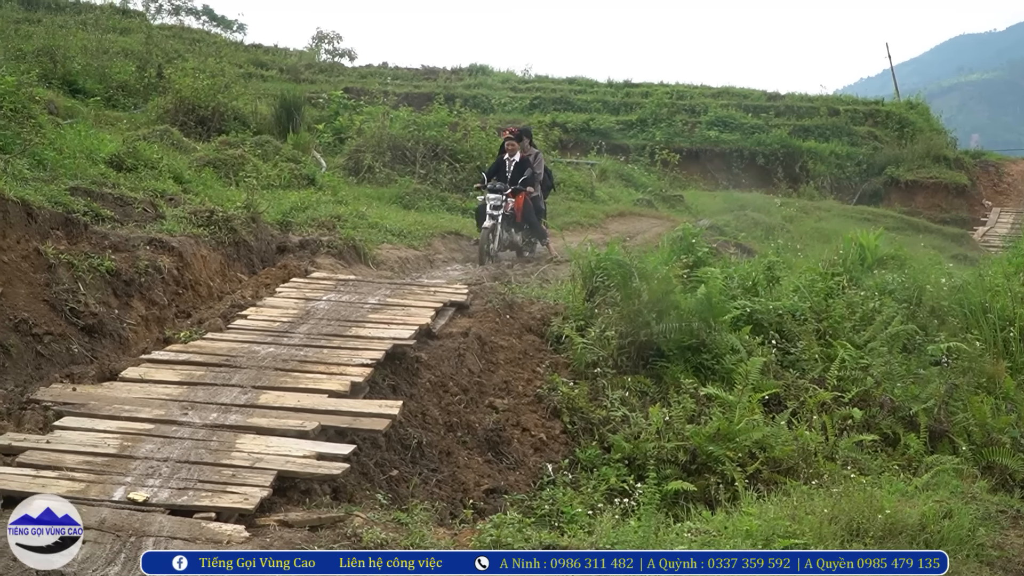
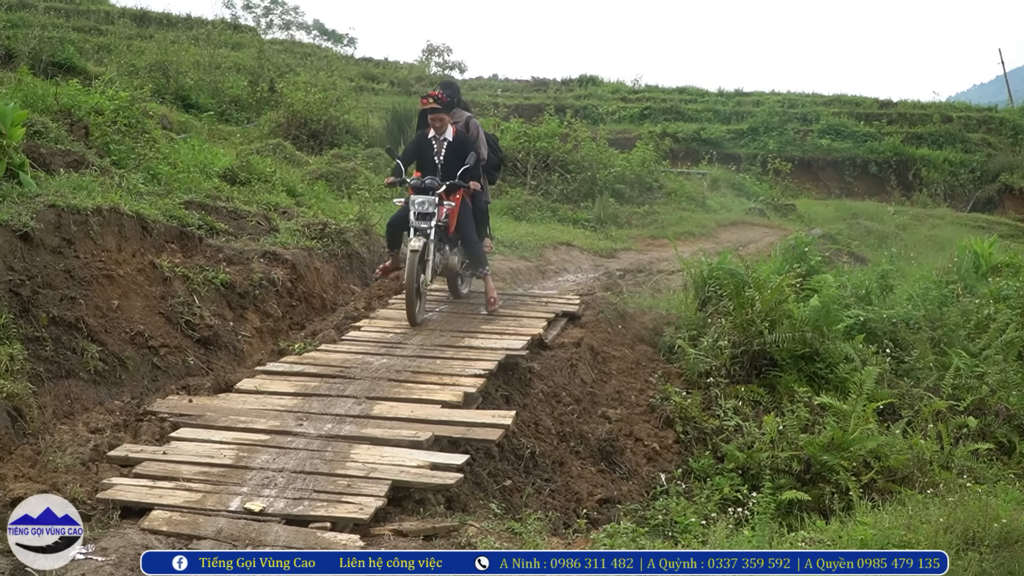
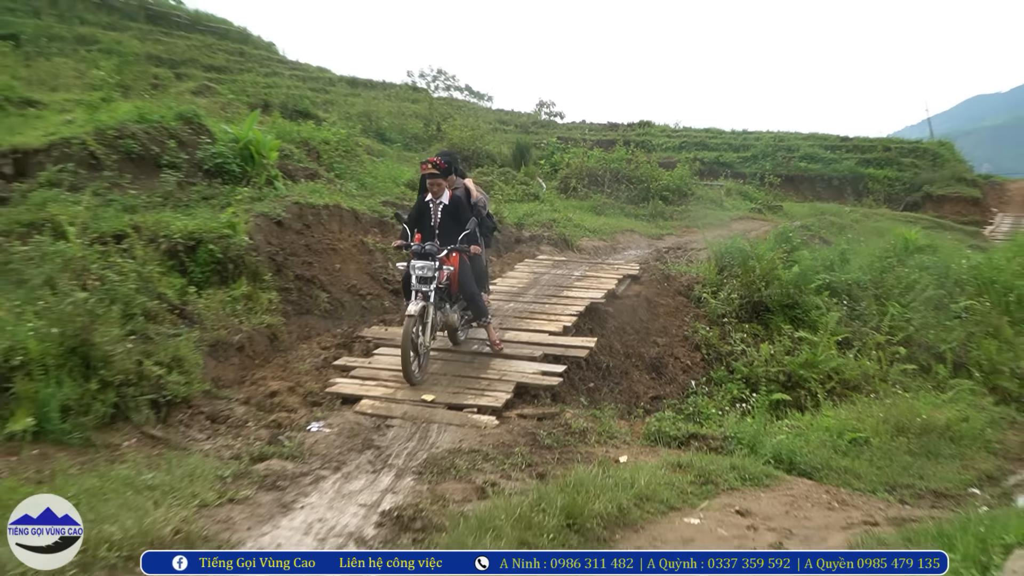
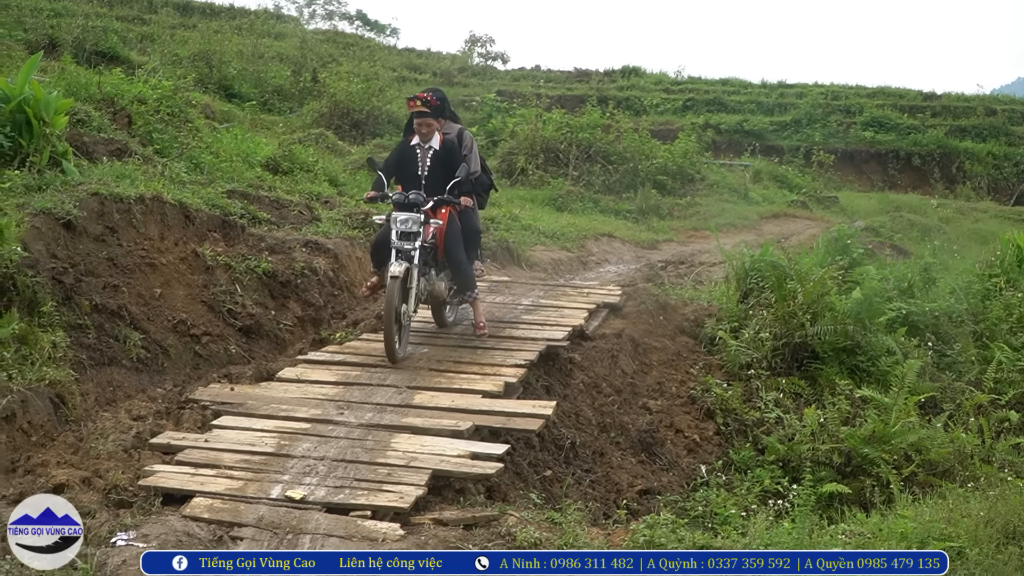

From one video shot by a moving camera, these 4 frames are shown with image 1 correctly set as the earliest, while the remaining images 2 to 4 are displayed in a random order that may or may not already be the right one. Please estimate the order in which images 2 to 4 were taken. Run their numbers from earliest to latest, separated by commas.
2, 4, 3
